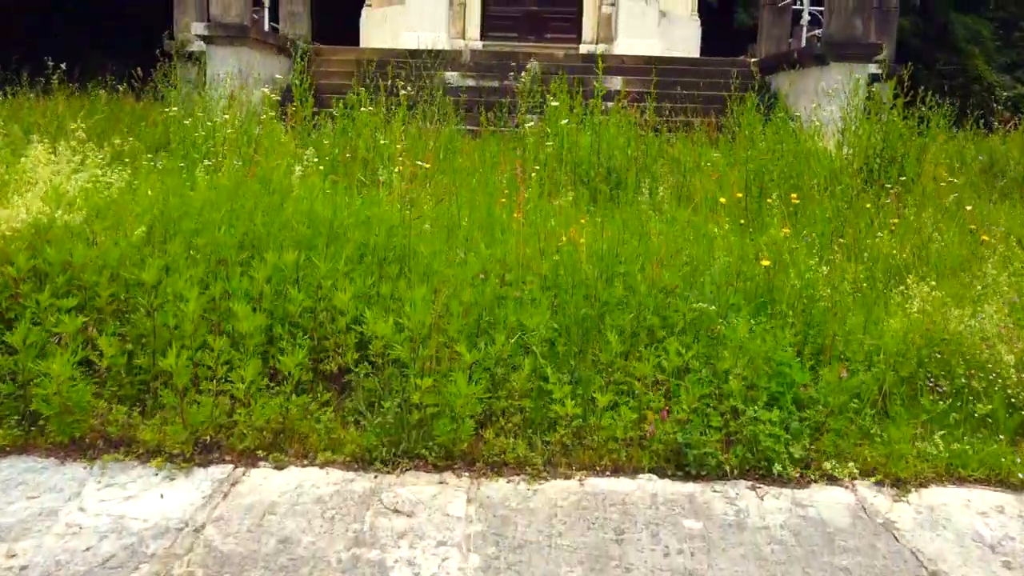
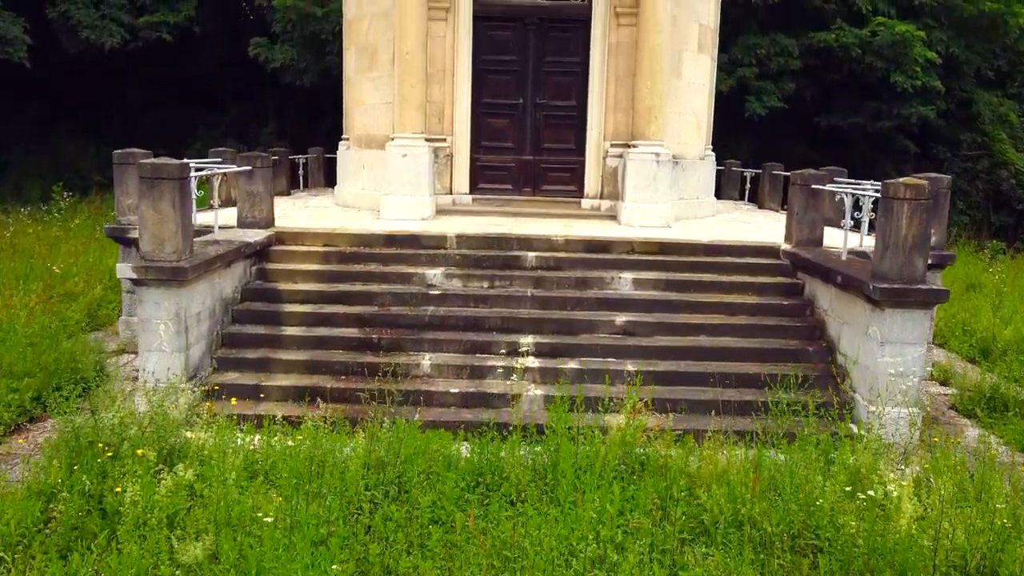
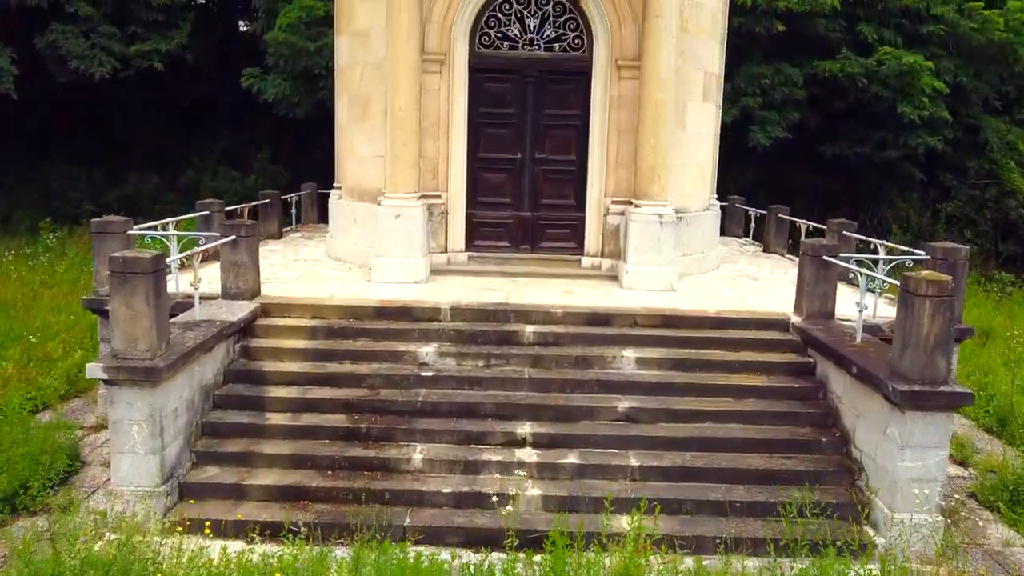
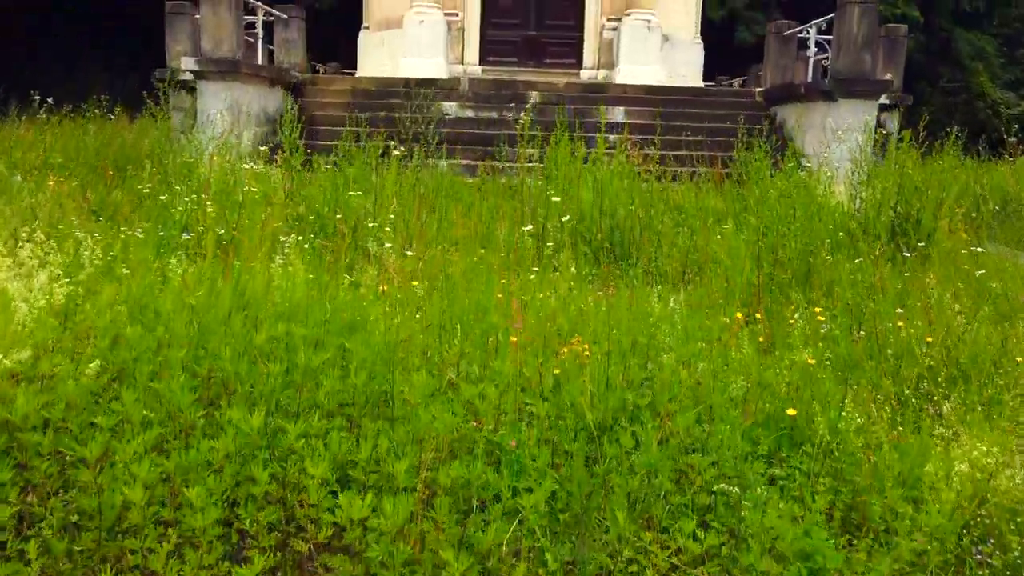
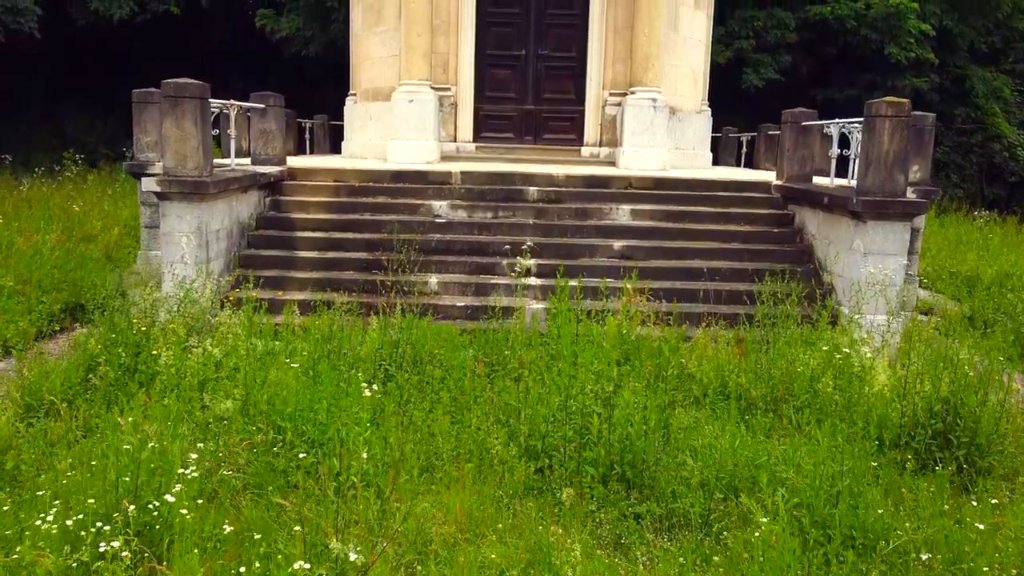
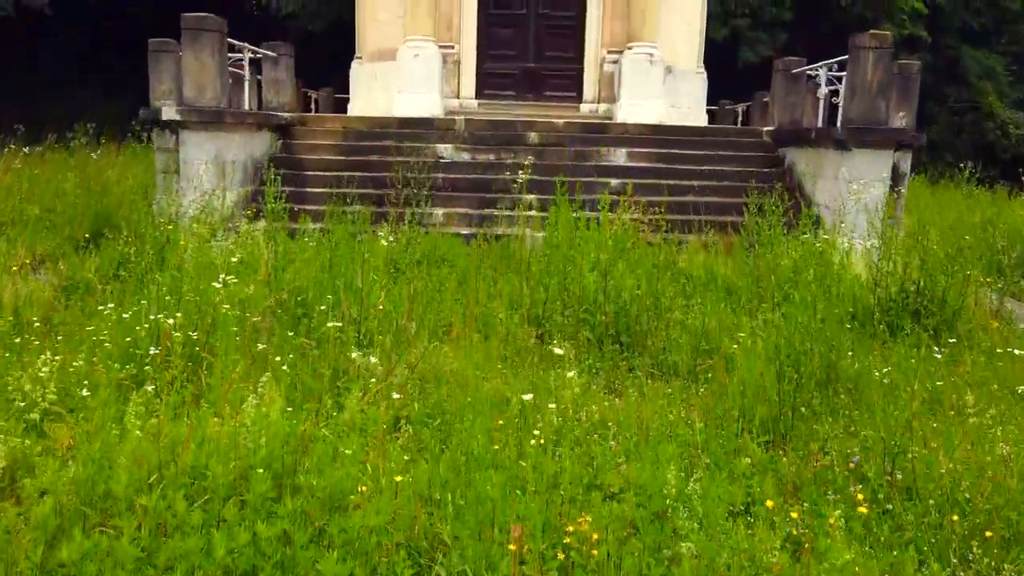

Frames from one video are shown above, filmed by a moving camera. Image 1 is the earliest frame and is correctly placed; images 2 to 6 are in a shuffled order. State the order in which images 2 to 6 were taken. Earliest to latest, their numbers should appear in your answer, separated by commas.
4, 6, 5, 2, 3
